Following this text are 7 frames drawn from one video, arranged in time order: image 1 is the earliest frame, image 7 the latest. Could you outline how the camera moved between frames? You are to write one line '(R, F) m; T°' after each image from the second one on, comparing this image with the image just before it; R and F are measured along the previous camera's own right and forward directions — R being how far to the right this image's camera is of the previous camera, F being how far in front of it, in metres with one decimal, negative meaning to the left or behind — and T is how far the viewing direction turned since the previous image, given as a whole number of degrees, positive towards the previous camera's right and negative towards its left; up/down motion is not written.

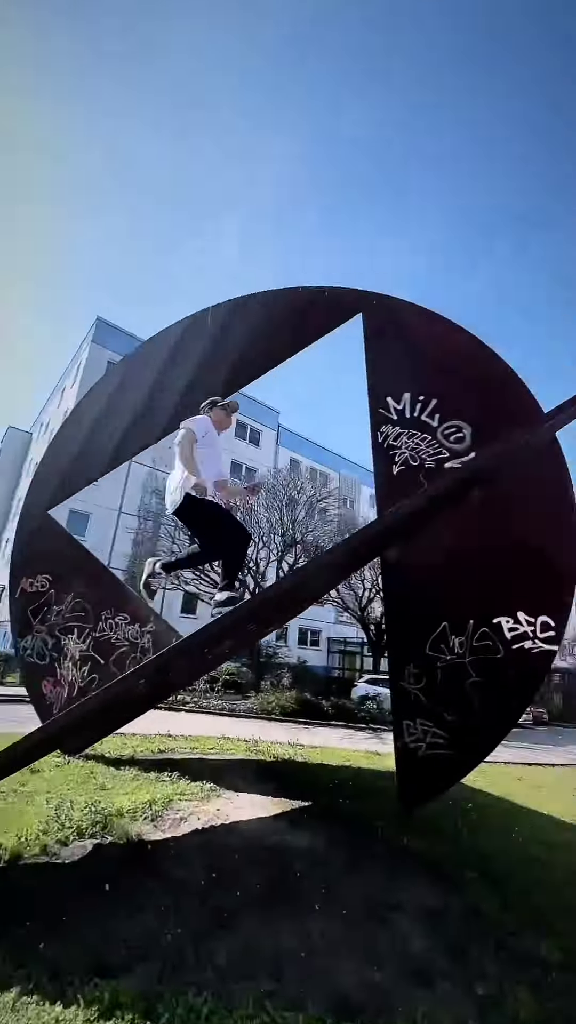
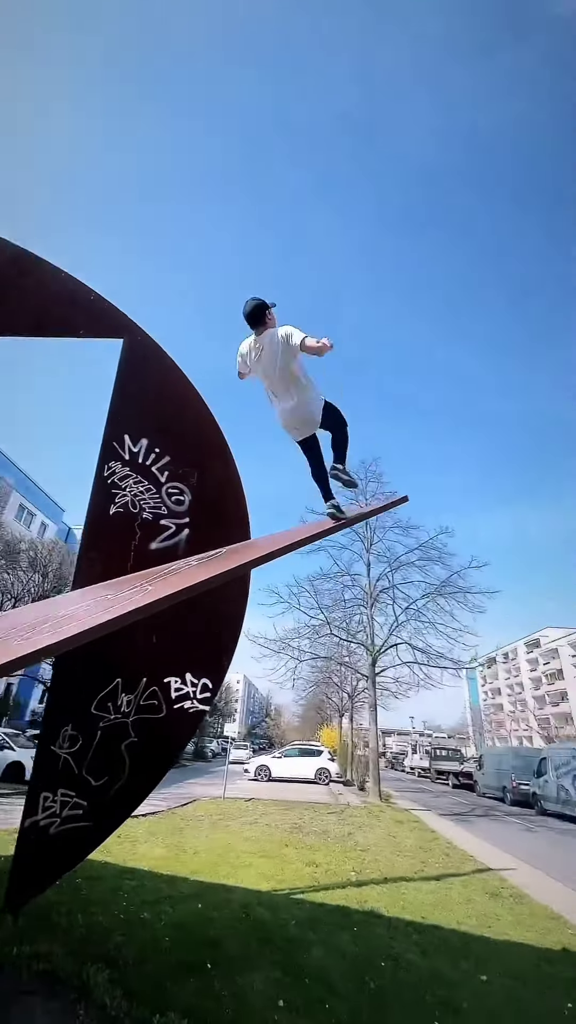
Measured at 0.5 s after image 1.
(-0.7, +0.3) m; +43°
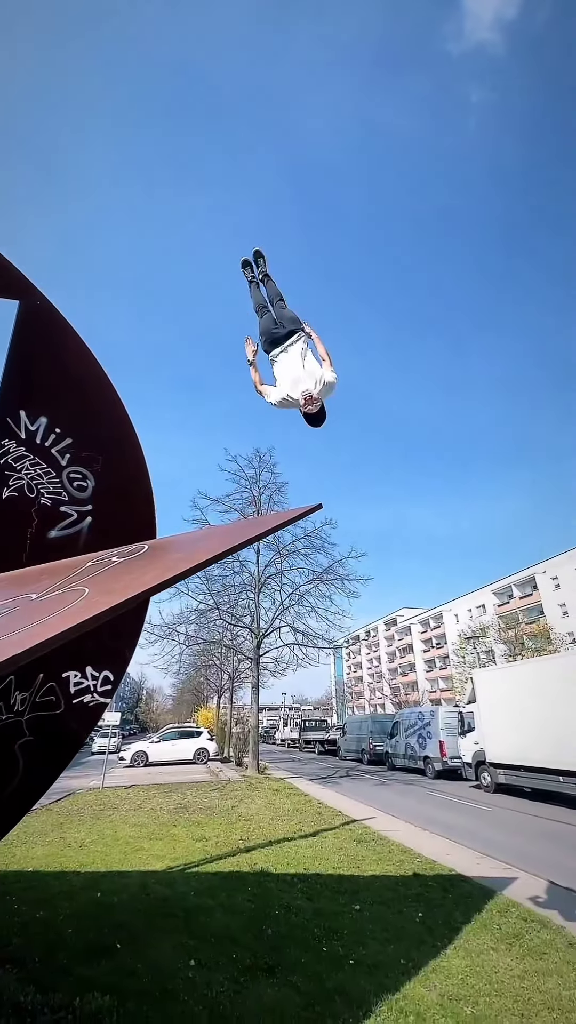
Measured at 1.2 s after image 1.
(-0.4, -0.2) m; +15°
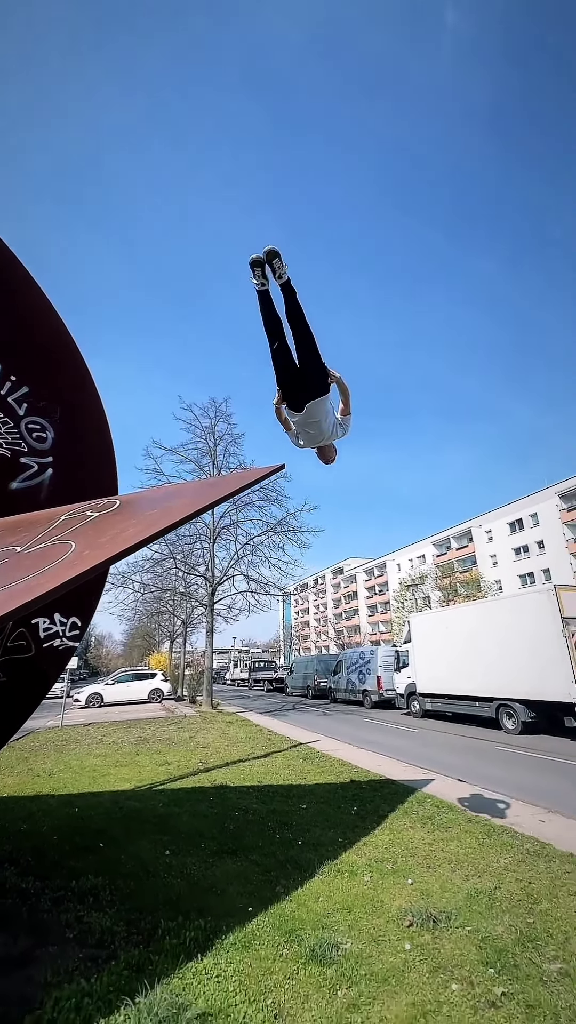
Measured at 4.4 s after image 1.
(-0.1, -0.3) m; +6°
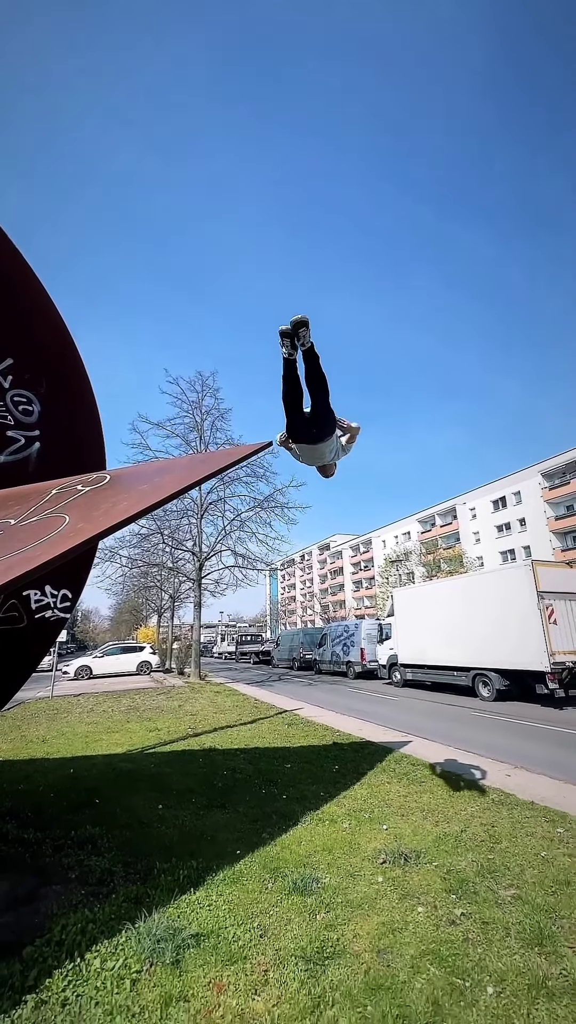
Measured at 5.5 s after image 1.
(0.0, -0.1) m; +2°
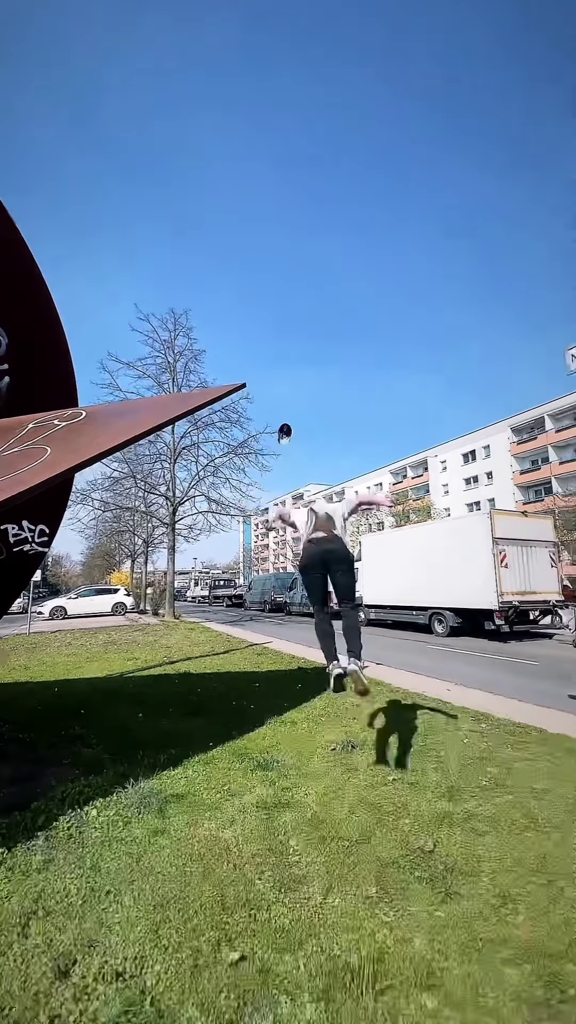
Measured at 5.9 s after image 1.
(0.0, -0.3) m; +4°
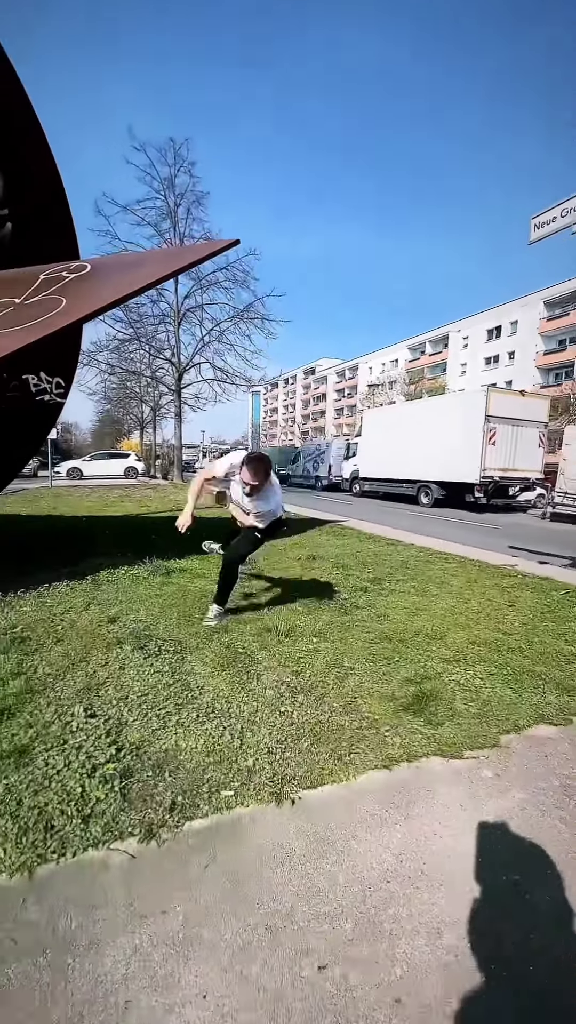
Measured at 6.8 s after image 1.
(+0.3, -0.8) m; -1°
